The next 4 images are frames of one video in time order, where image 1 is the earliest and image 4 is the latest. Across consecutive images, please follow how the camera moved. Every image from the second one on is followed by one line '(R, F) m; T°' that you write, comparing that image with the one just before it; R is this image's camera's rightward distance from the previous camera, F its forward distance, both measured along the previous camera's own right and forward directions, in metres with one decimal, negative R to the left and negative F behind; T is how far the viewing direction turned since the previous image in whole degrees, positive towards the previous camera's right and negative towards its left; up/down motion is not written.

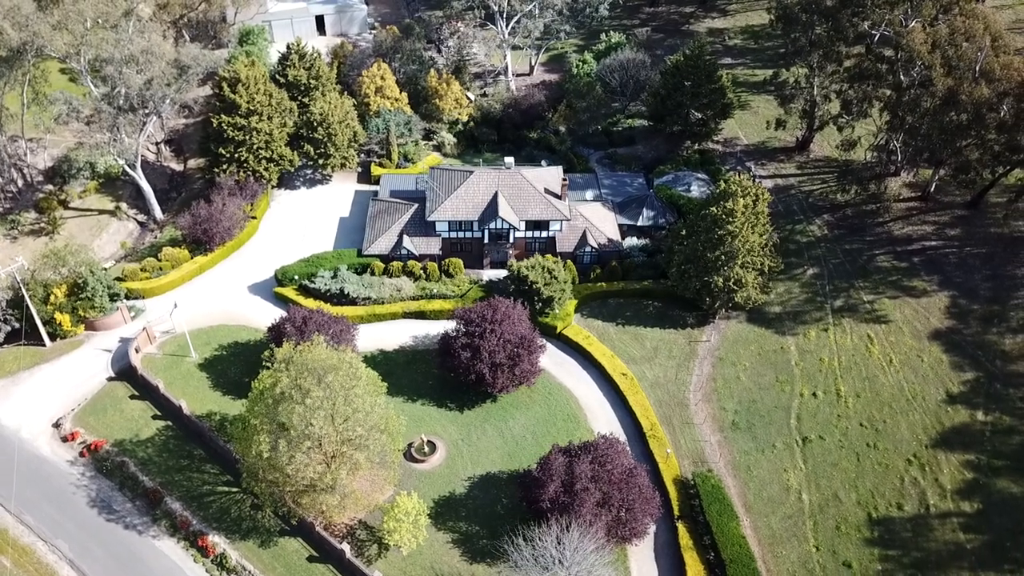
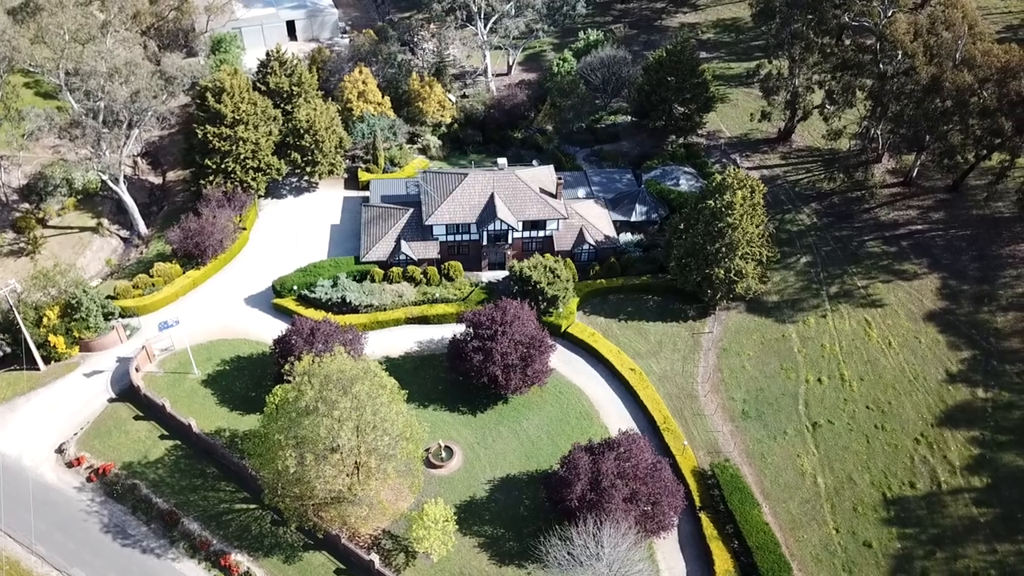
(-2.6, +0.1) m; +3°
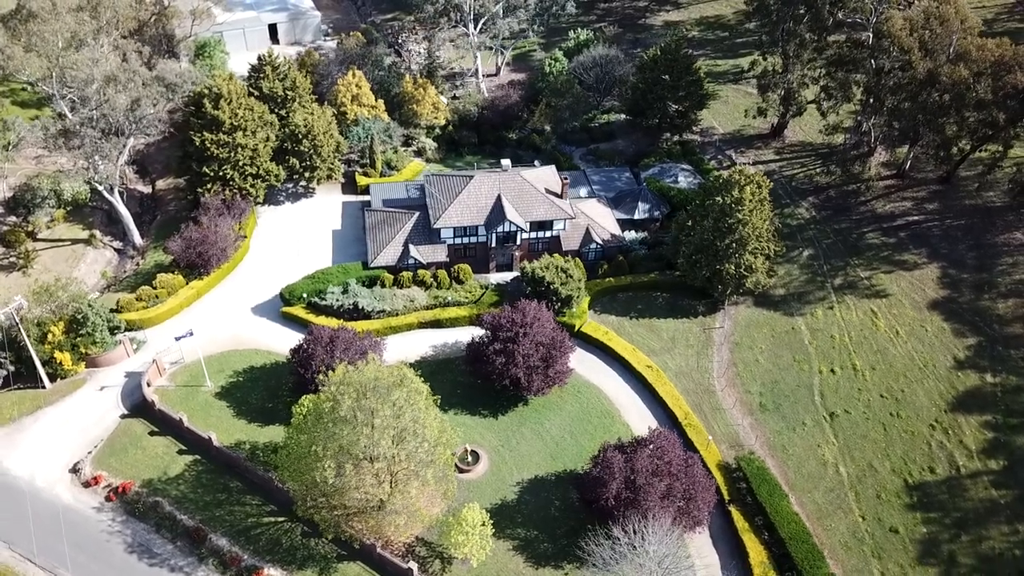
(-3.1, +0.1) m; +2°
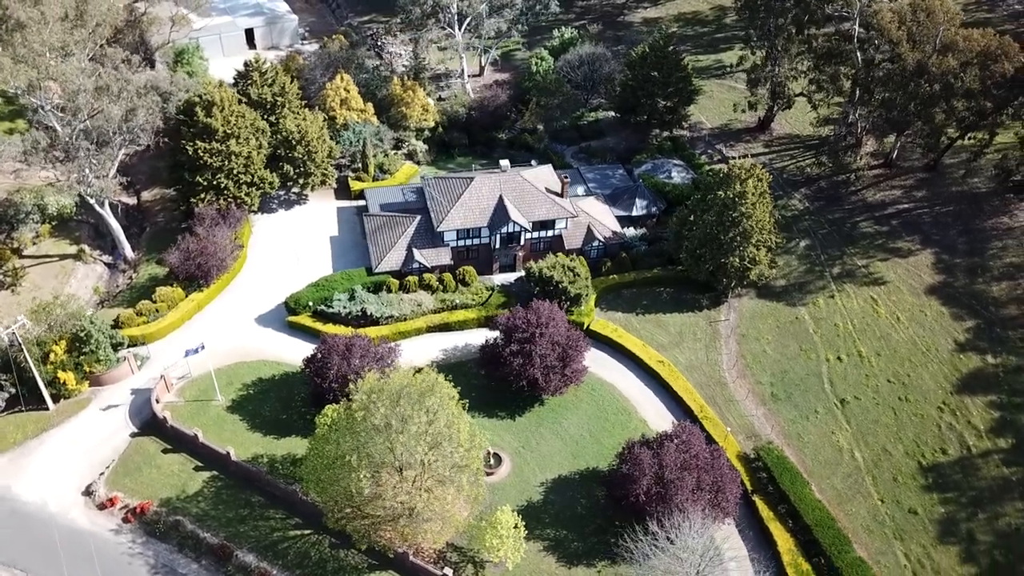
(-2.8, +0.1) m; +2°
